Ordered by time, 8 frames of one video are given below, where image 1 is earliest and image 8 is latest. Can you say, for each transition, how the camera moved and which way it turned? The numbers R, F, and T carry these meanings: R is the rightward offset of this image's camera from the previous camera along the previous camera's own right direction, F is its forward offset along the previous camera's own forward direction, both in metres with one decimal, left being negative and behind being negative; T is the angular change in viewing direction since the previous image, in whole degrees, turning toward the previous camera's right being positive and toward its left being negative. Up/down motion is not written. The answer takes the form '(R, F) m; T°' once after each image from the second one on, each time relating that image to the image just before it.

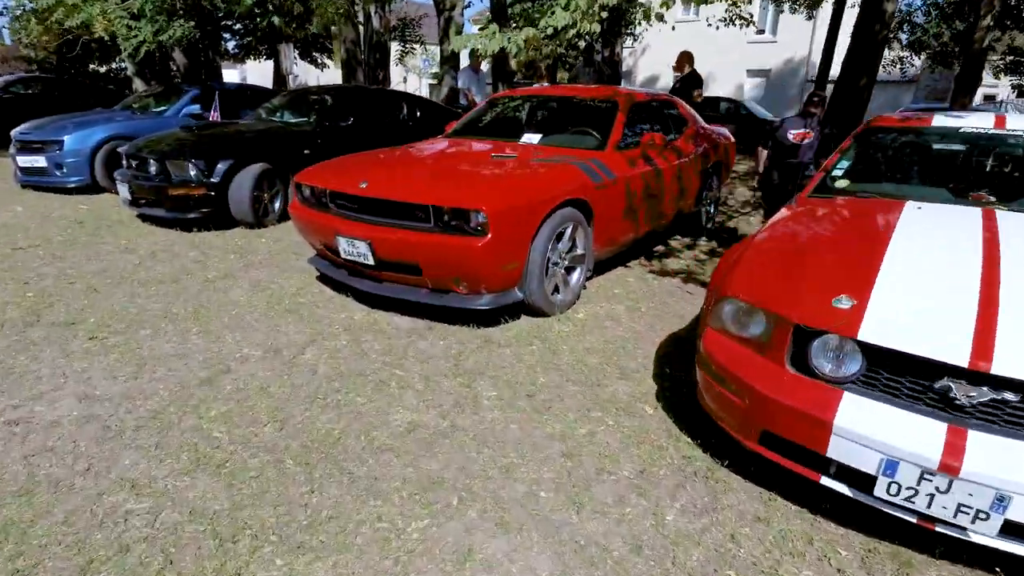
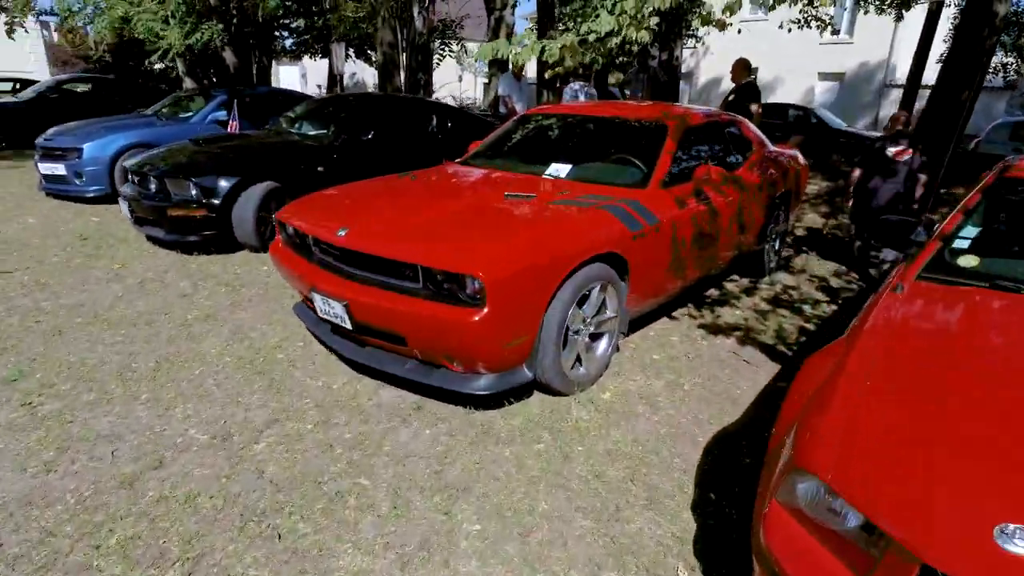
(+0.2, +0.8) m; -5°
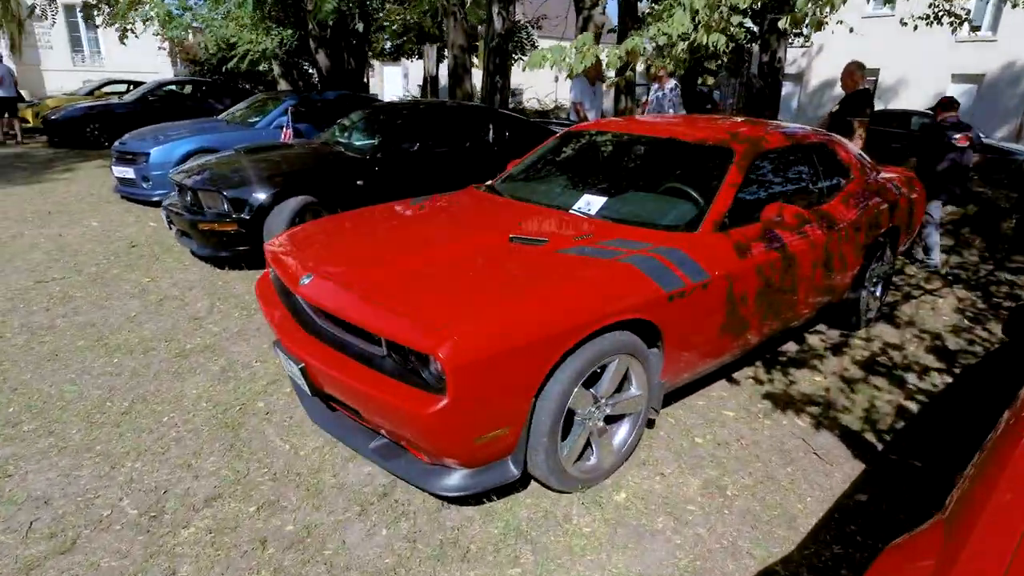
(+0.4, +0.7) m; -9°
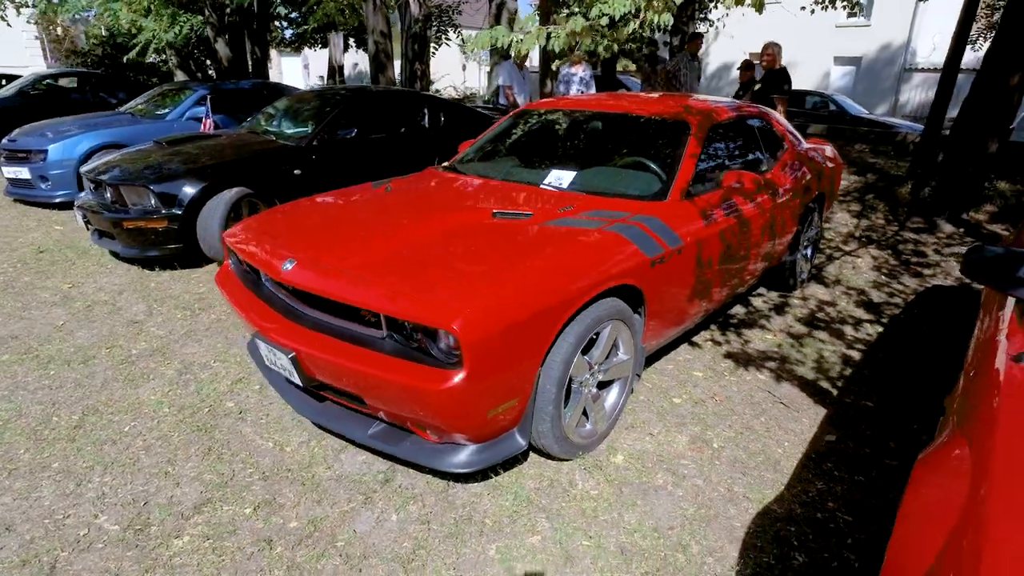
(-0.3, 0.0) m; +8°
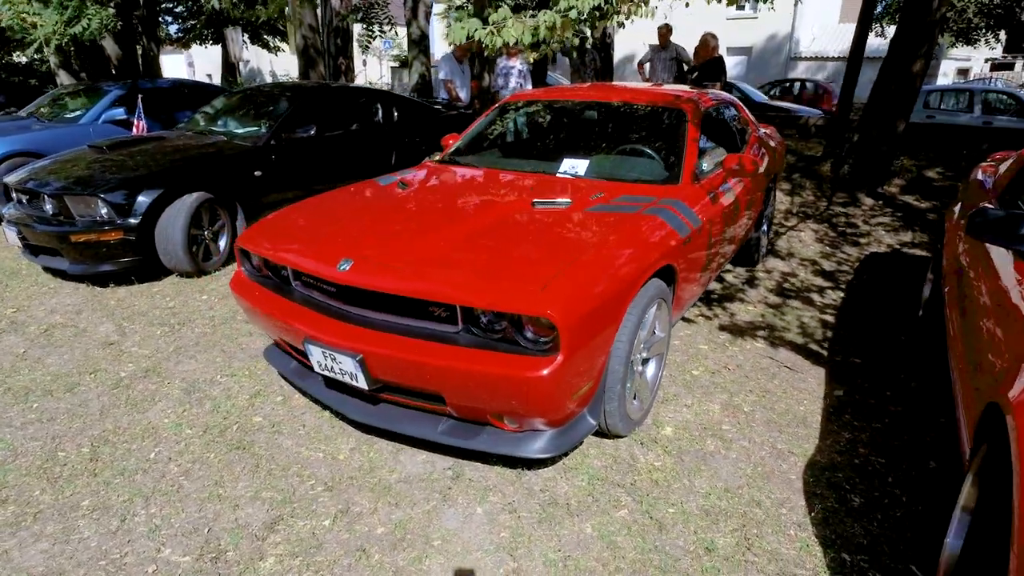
(-0.6, 0.0) m; +9°
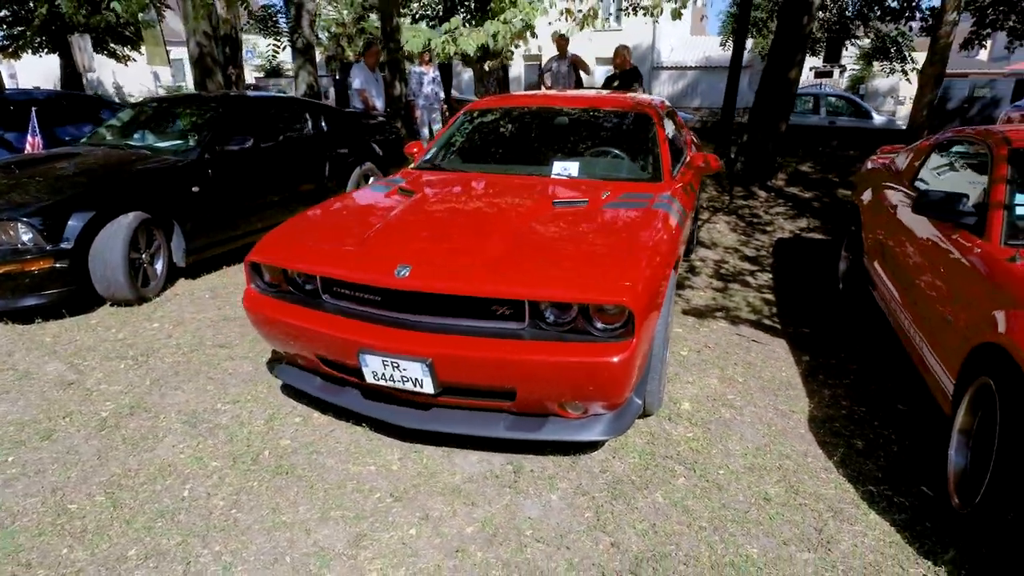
(-0.8, 0.0) m; +12°
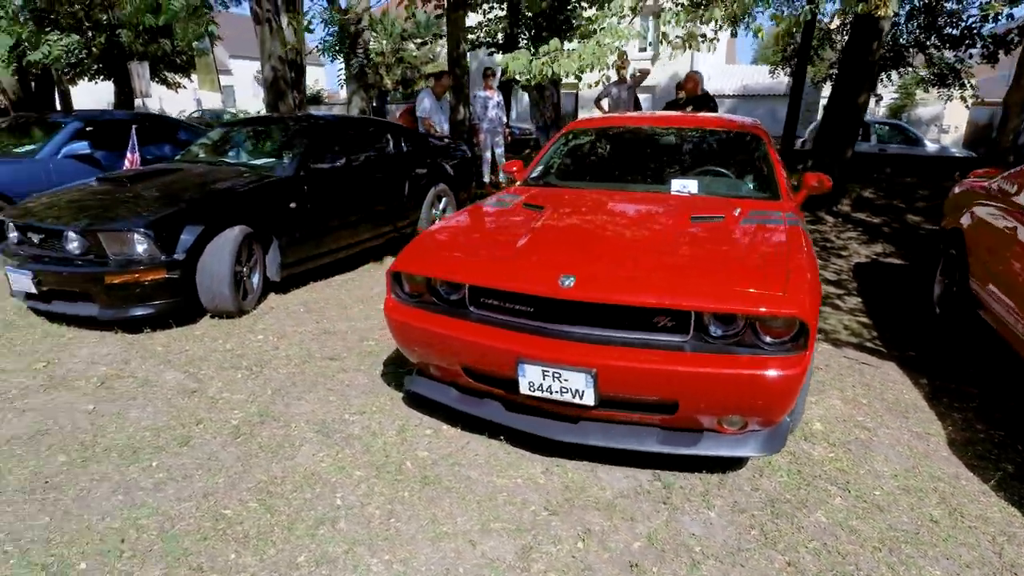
(-0.6, 0.0) m; -2°
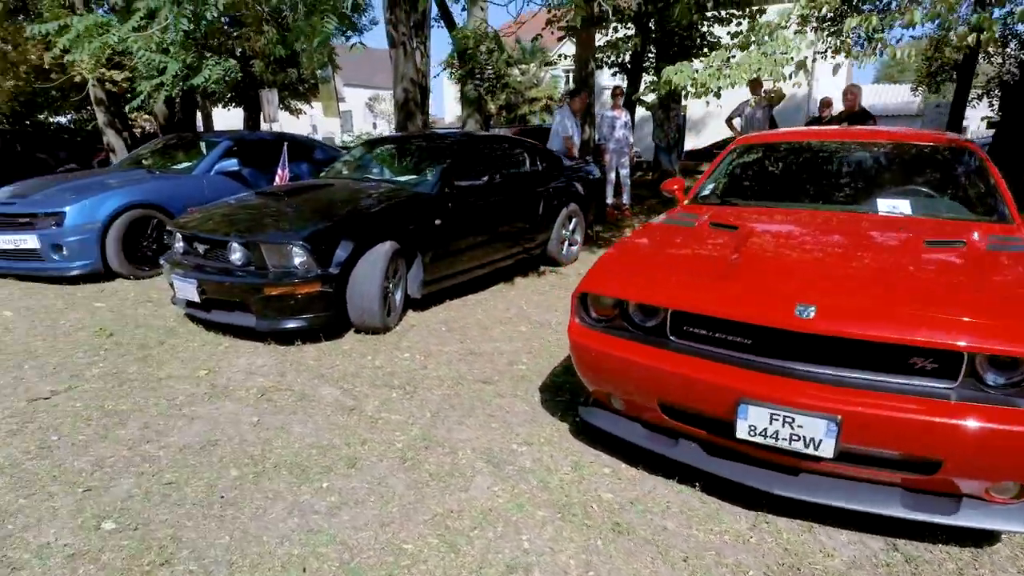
(-0.5, +0.2) m; -8°
